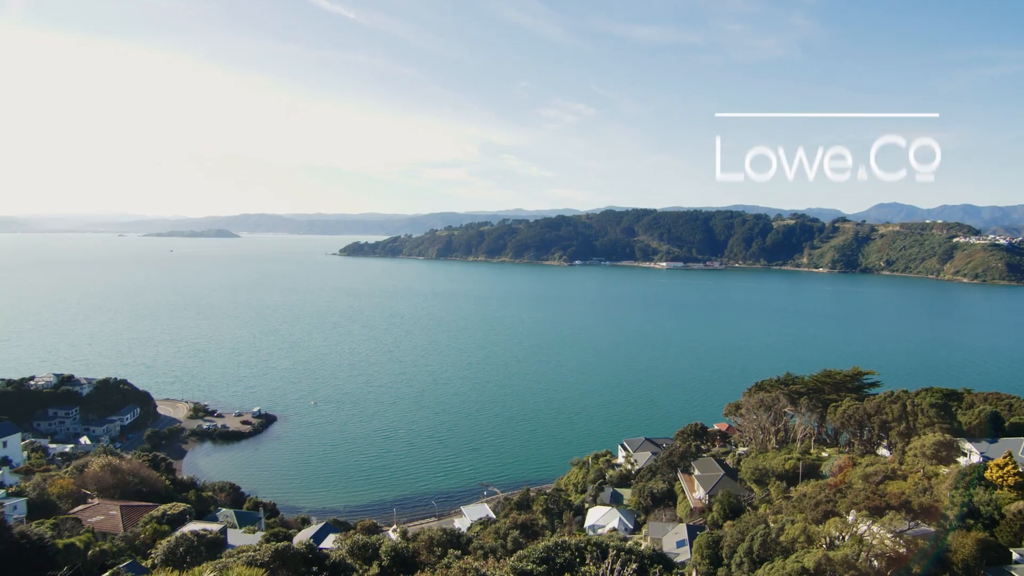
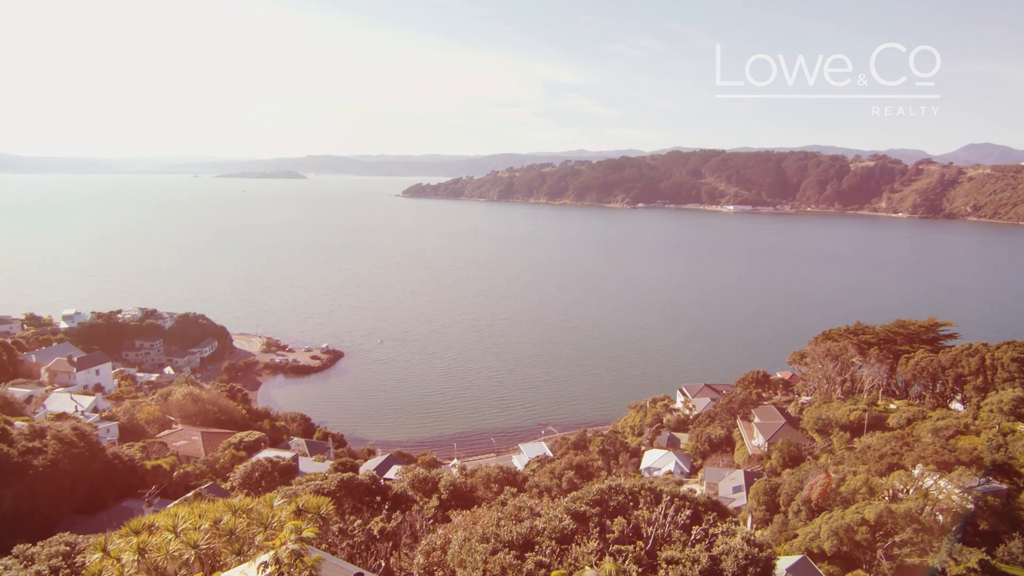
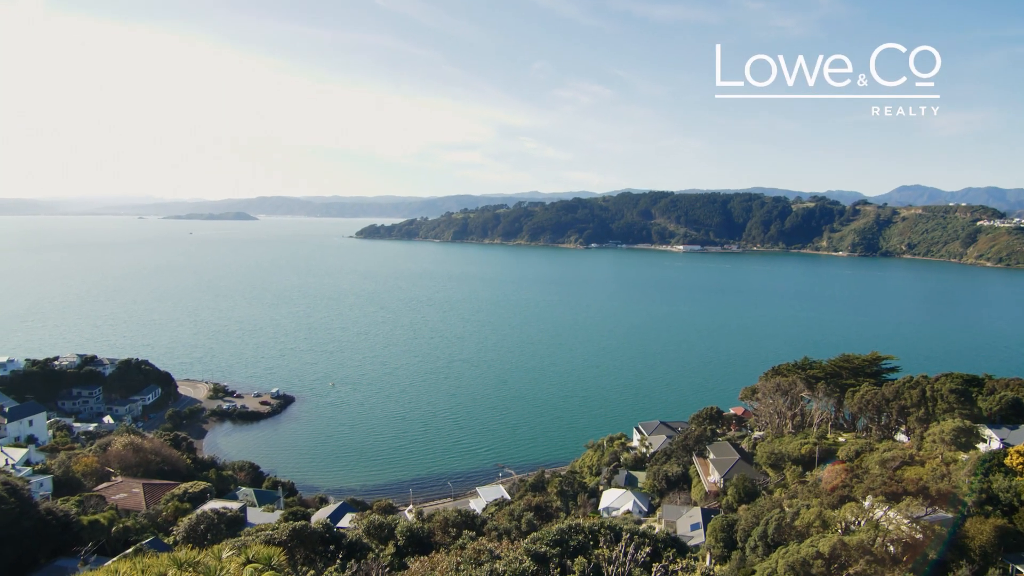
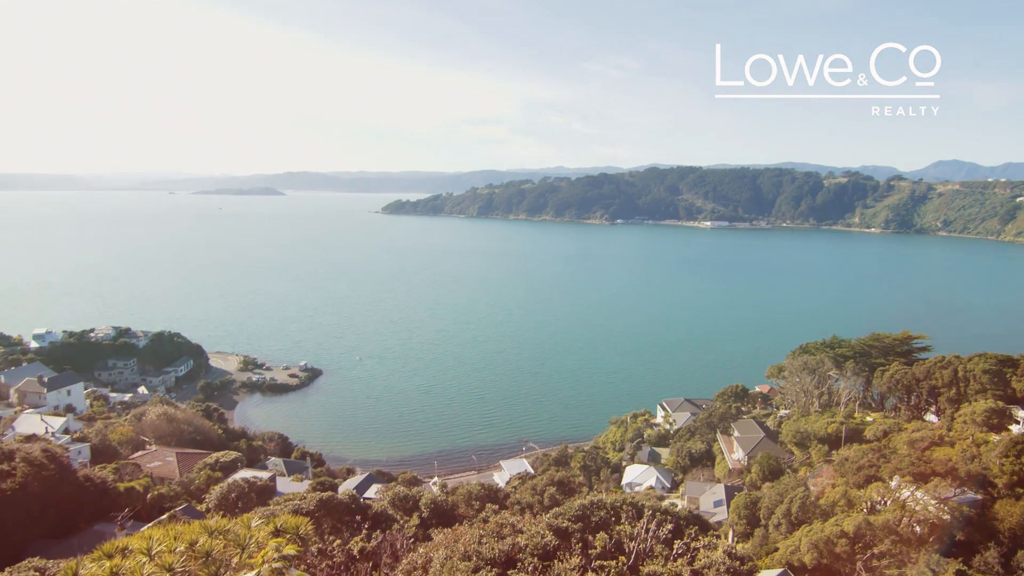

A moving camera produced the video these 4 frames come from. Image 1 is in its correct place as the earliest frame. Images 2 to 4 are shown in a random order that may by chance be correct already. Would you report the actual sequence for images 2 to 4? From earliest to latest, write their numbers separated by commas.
3, 4, 2
